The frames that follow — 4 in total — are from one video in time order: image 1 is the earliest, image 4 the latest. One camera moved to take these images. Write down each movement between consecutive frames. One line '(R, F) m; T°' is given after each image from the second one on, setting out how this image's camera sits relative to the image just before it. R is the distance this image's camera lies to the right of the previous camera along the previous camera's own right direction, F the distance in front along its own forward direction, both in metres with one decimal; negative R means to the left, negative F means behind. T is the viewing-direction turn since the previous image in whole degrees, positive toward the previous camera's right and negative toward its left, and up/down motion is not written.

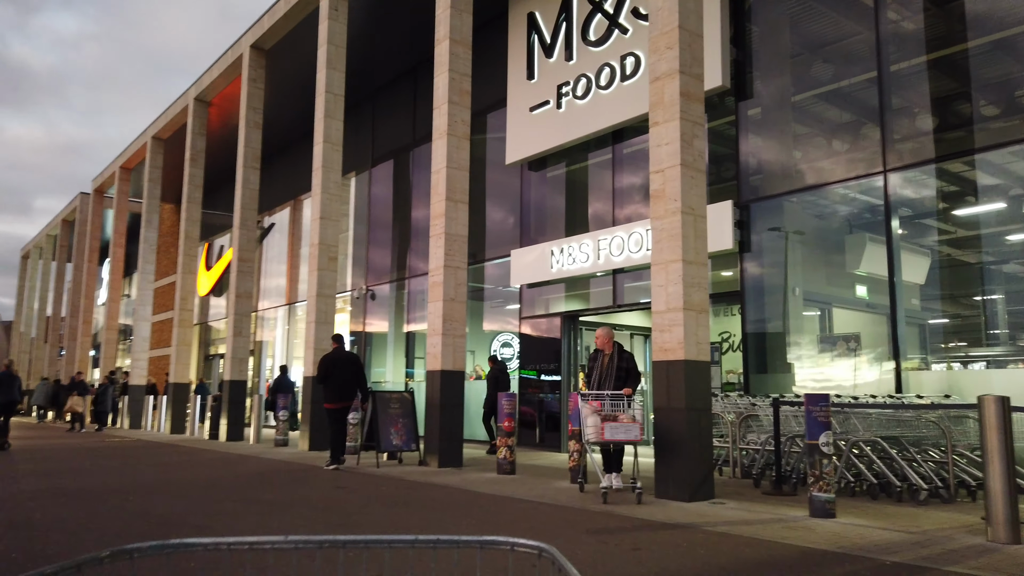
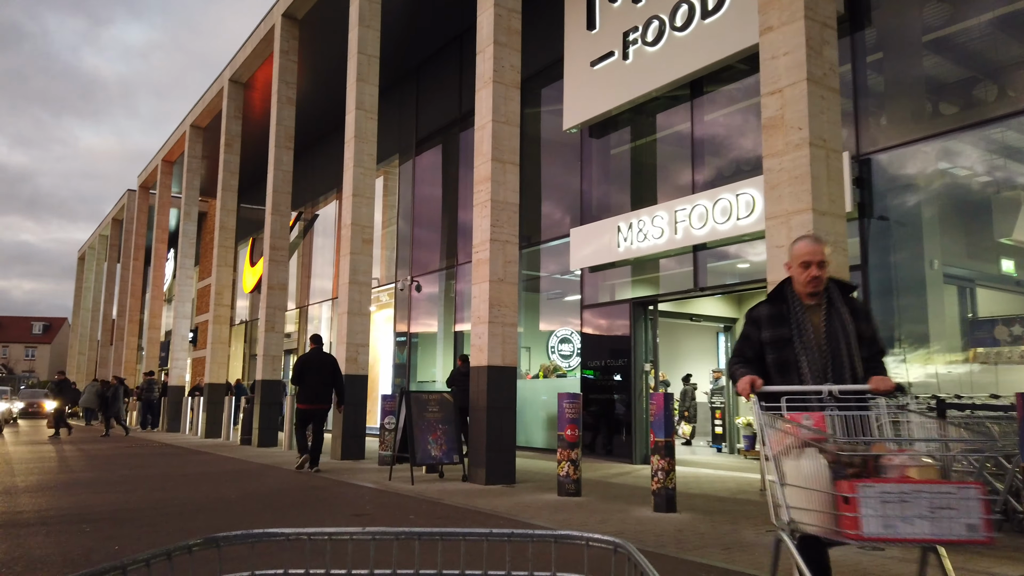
(-0.1, +2.2) m; -4°
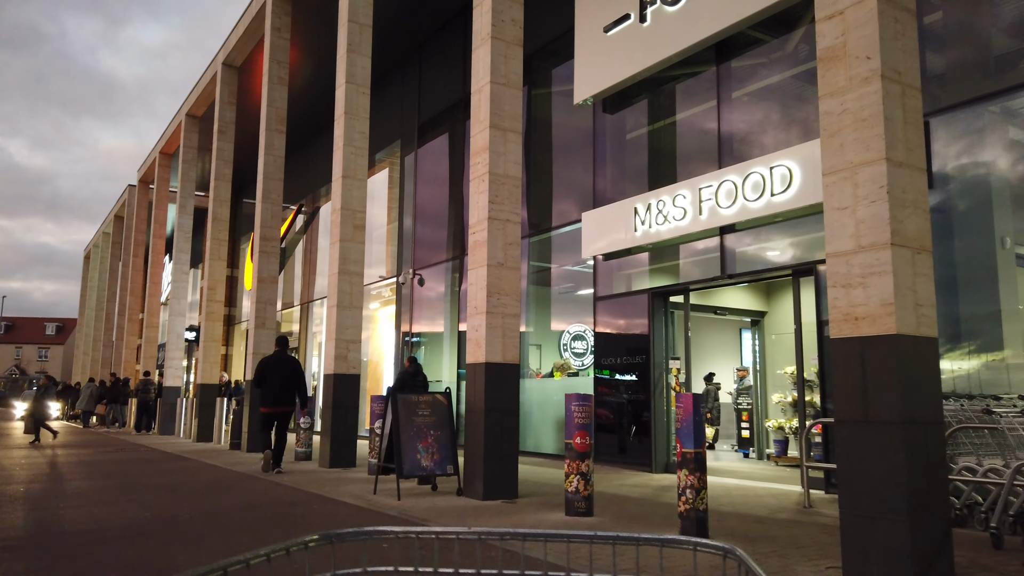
(+0.2, +1.3) m; -1°
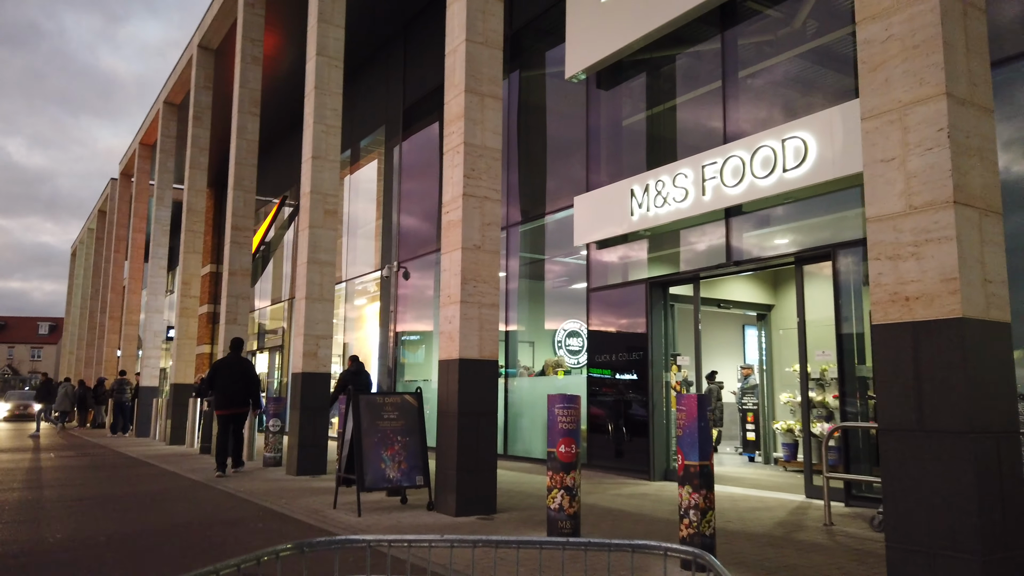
(+0.2, +1.0) m; 0°
